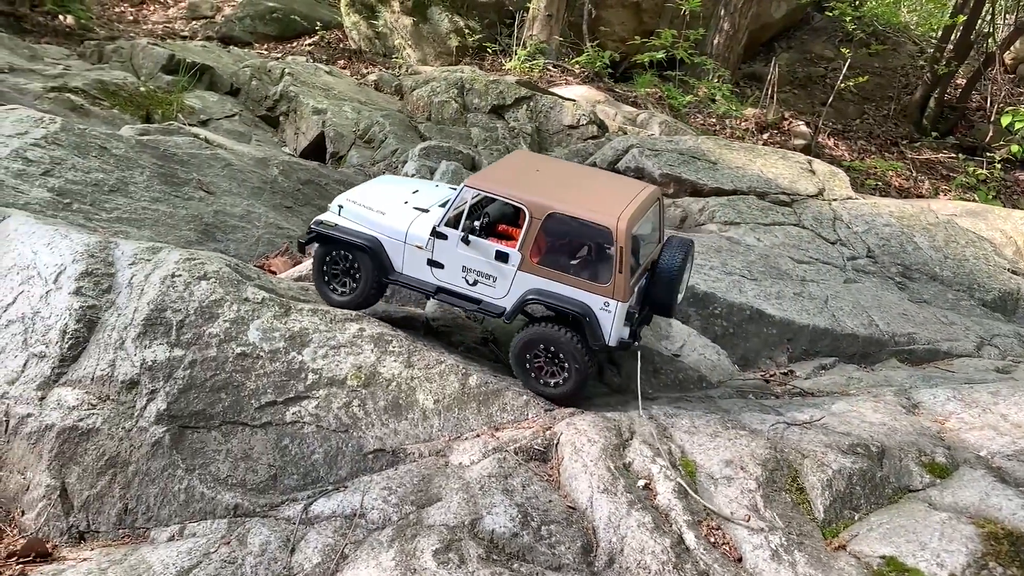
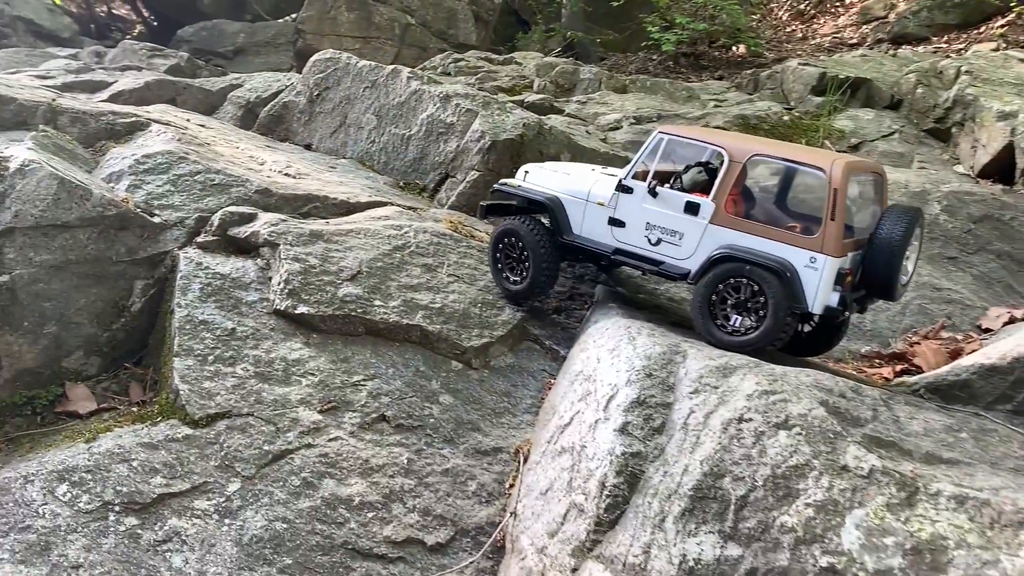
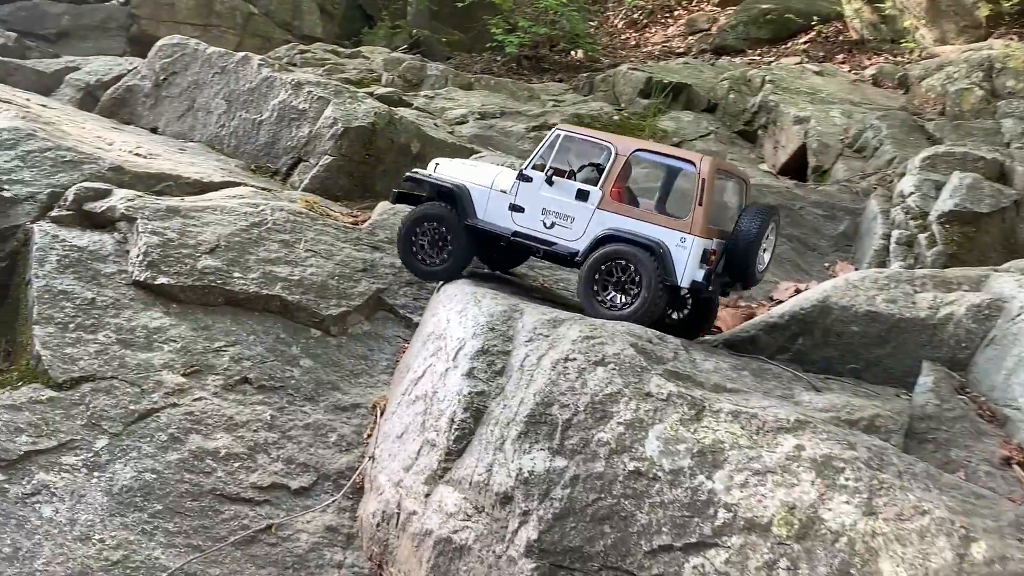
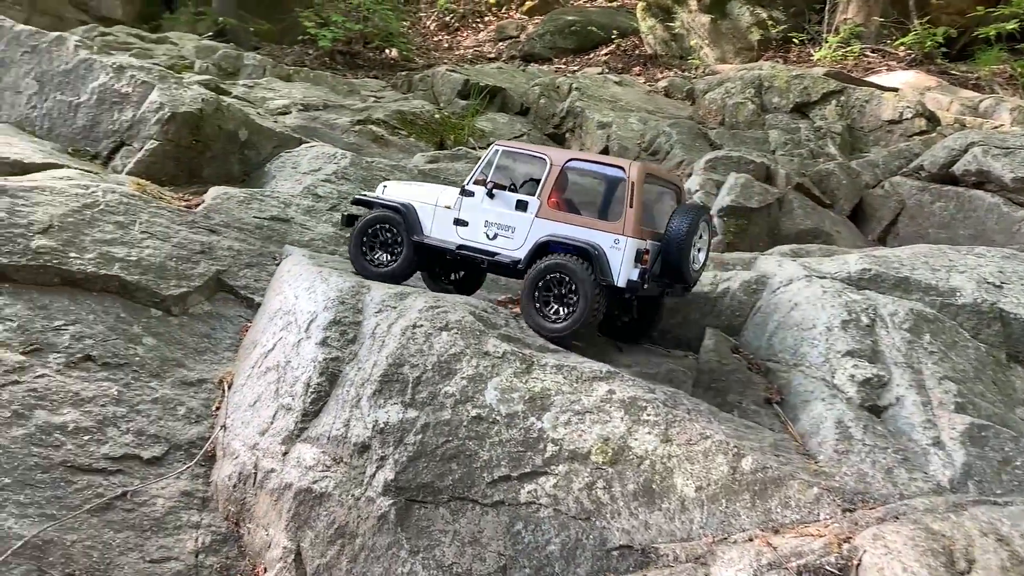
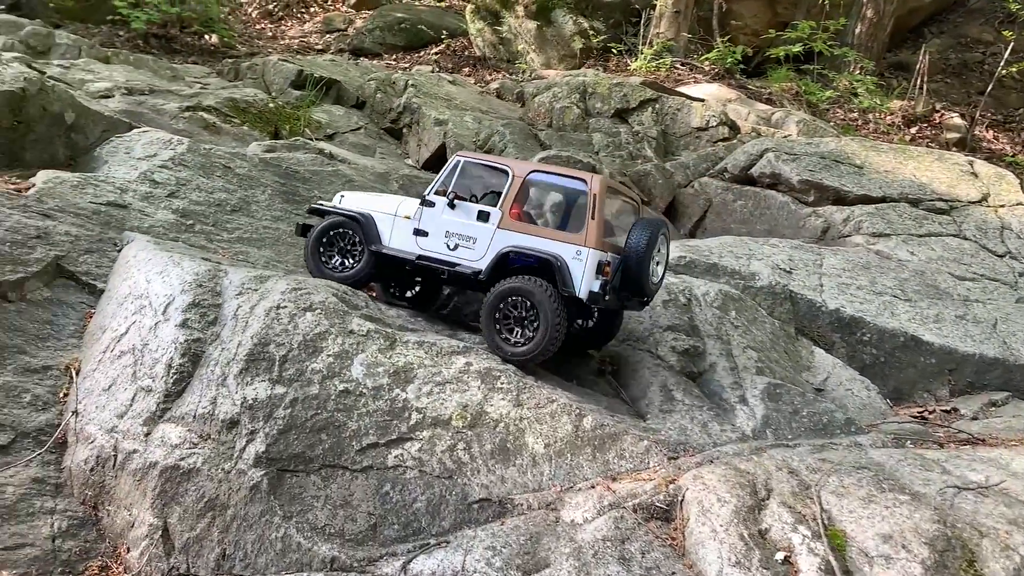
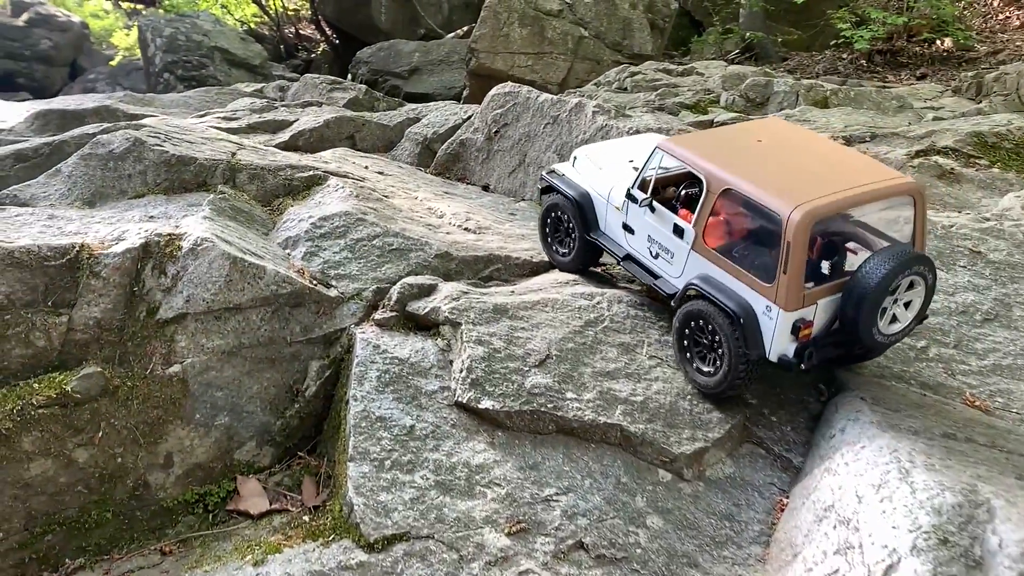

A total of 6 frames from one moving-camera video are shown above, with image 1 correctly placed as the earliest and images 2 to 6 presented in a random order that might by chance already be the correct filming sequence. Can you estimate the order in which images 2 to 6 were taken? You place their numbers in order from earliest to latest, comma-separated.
5, 4, 3, 2, 6
